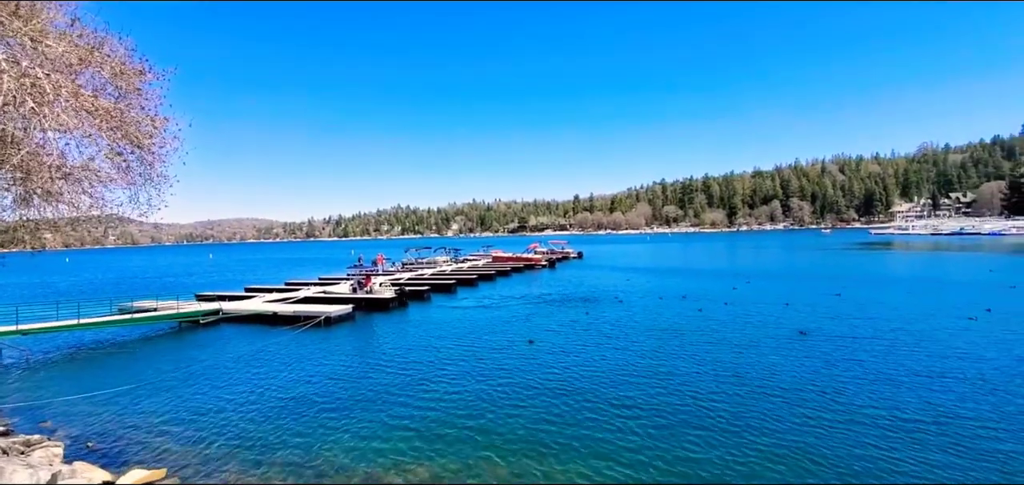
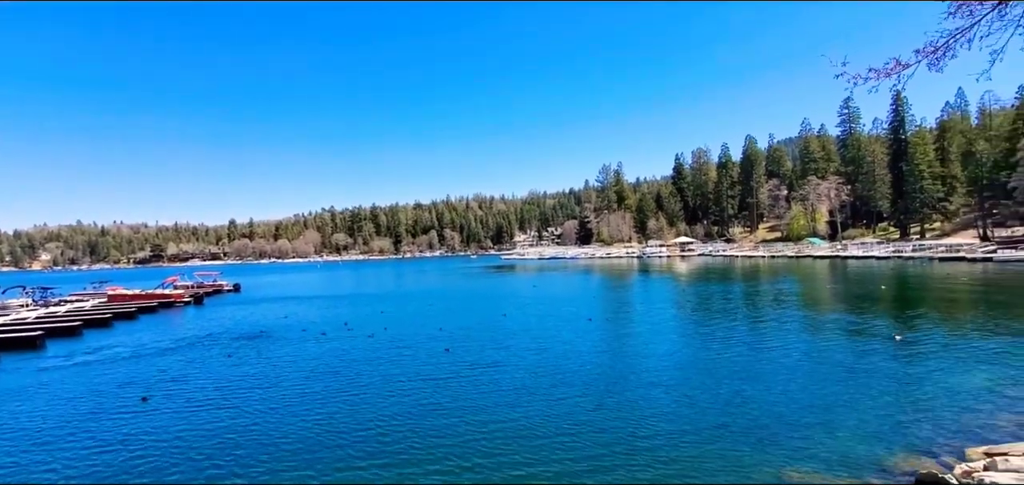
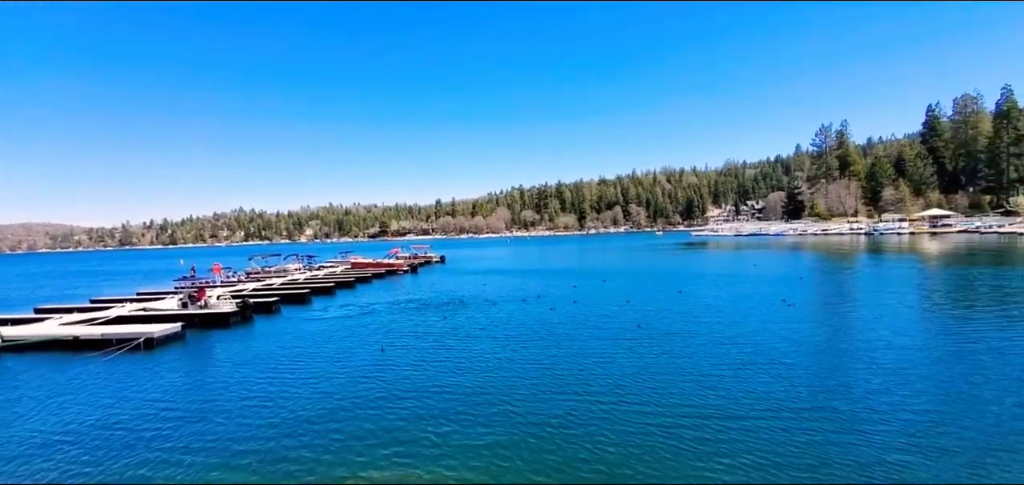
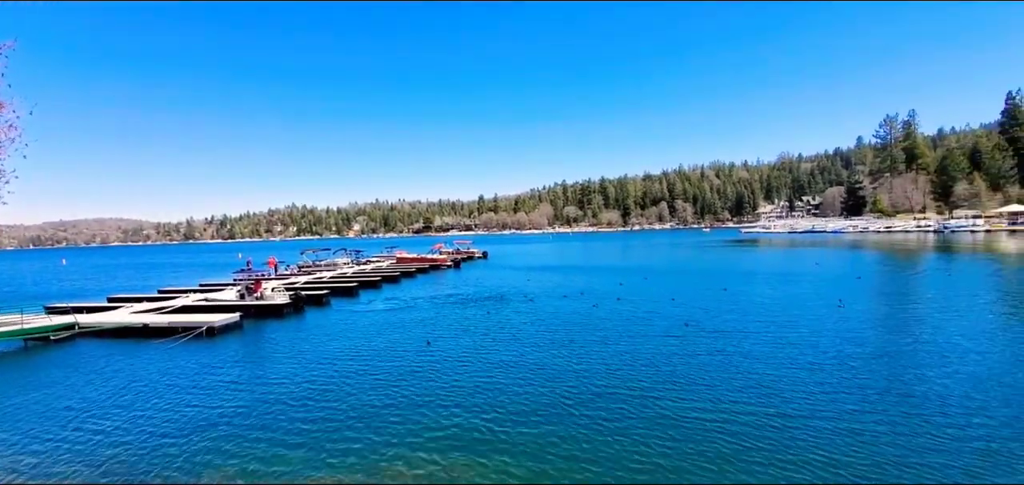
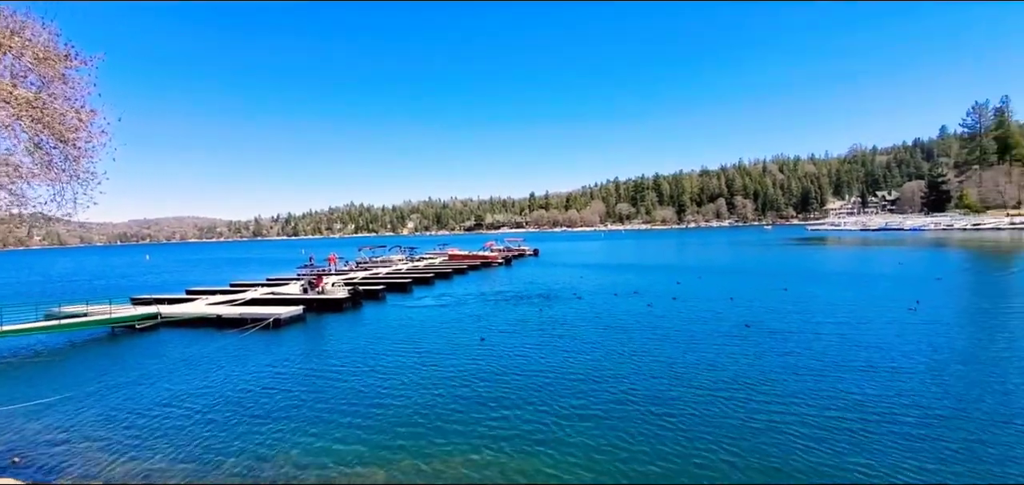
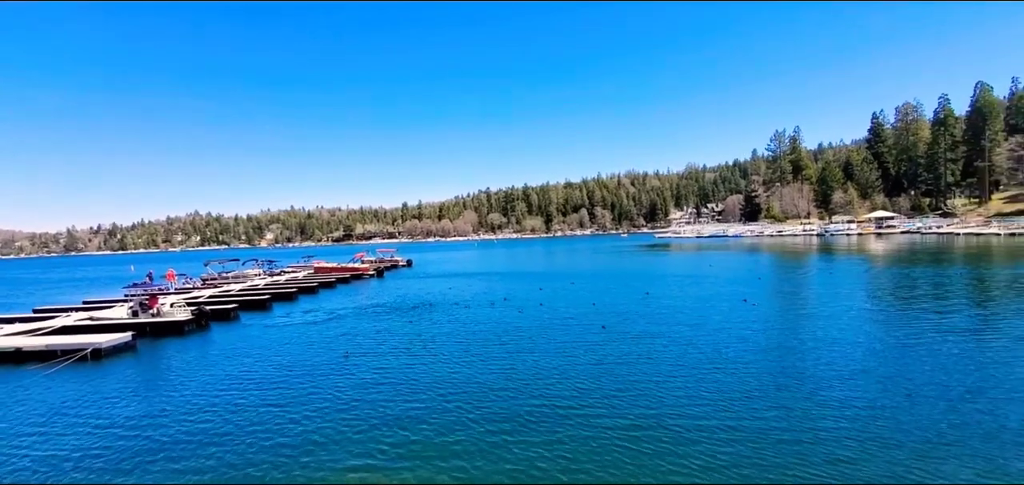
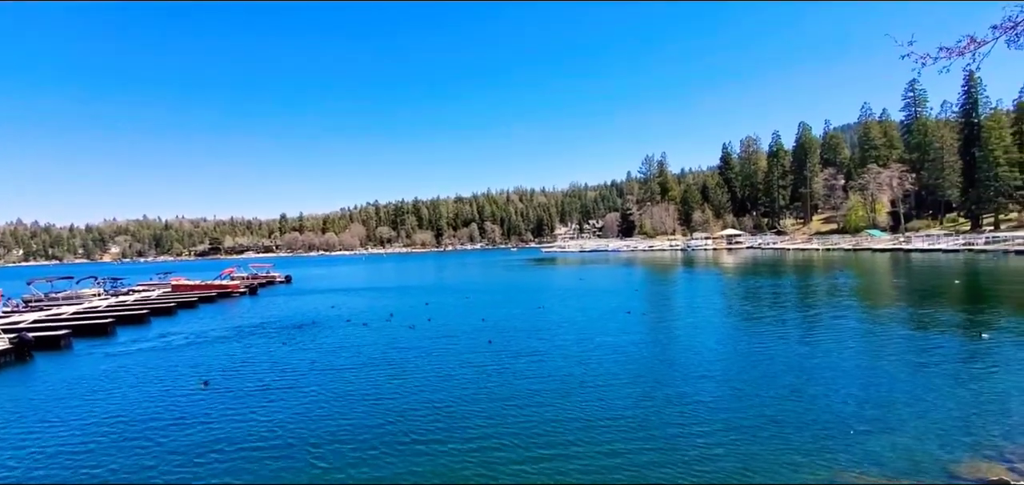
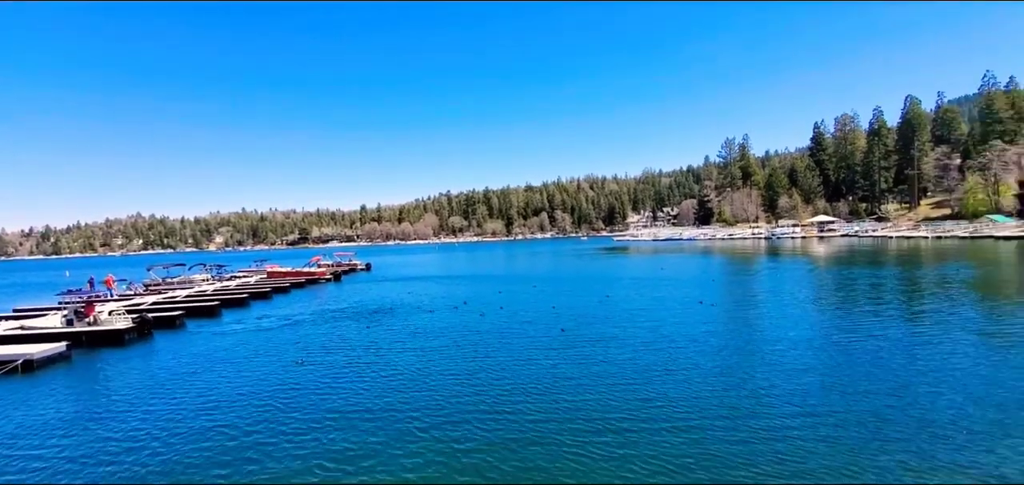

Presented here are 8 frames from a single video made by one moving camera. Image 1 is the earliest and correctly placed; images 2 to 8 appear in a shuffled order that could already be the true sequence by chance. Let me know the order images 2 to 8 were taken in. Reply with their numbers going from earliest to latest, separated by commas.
5, 4, 3, 6, 8, 7, 2
